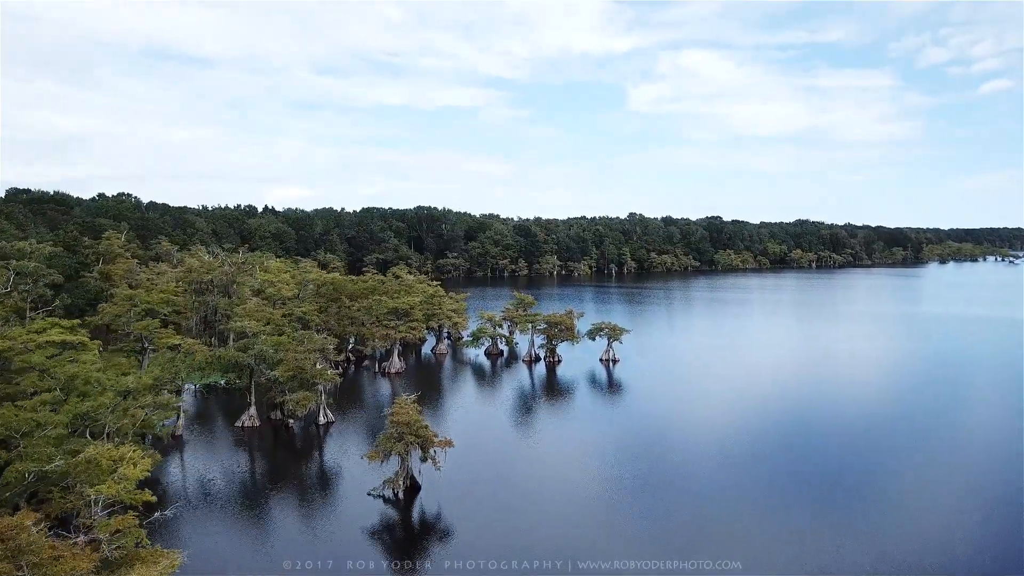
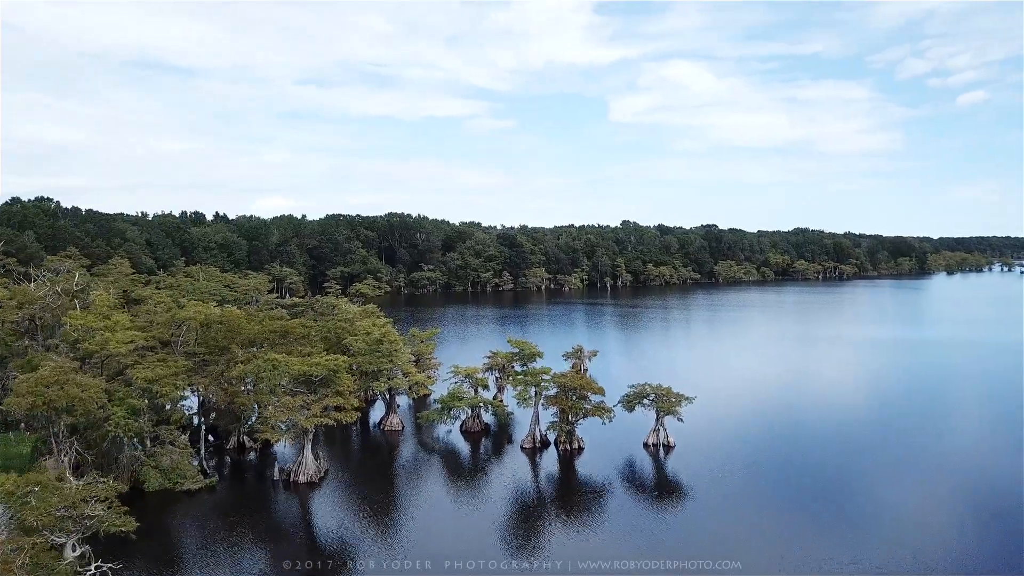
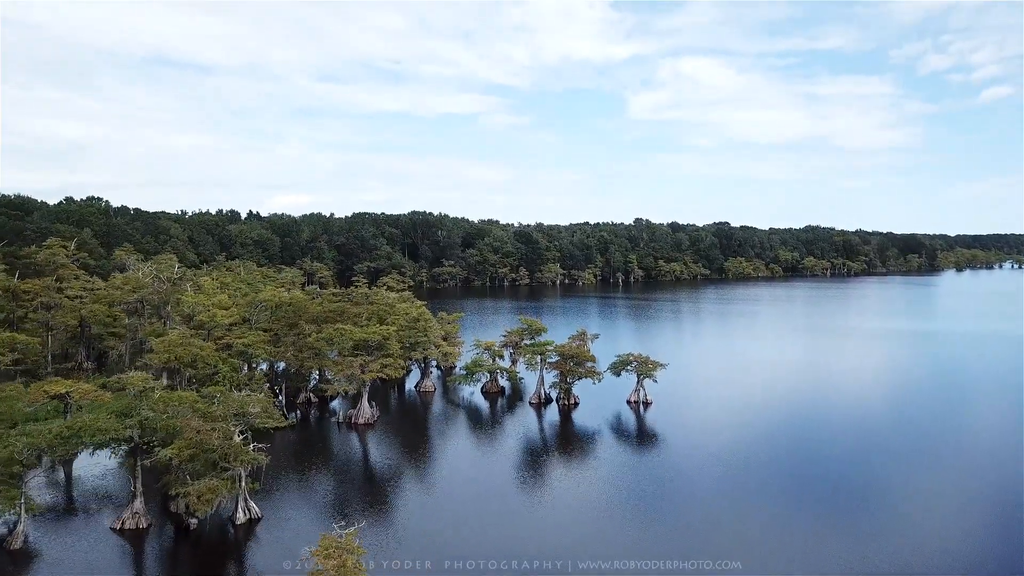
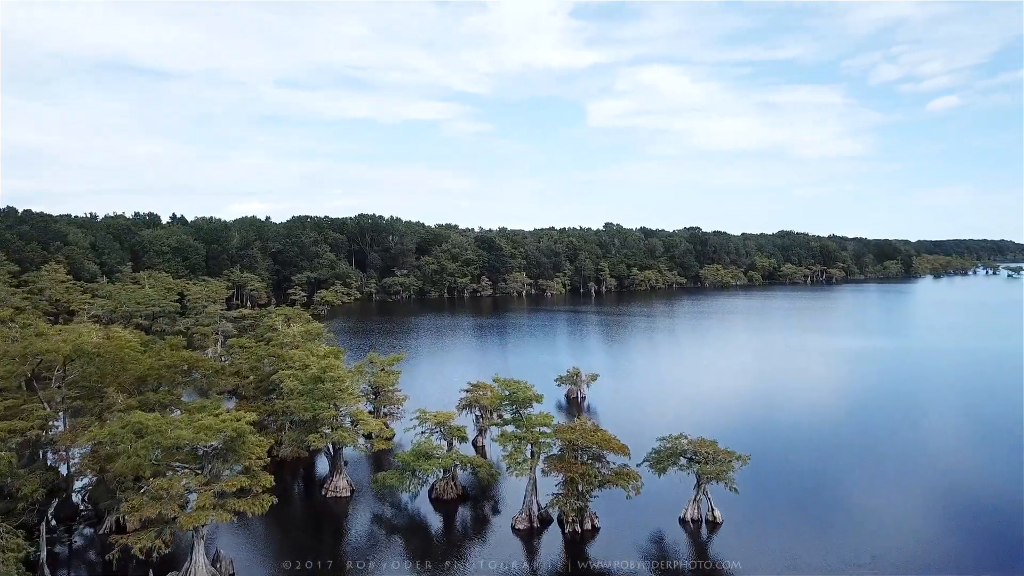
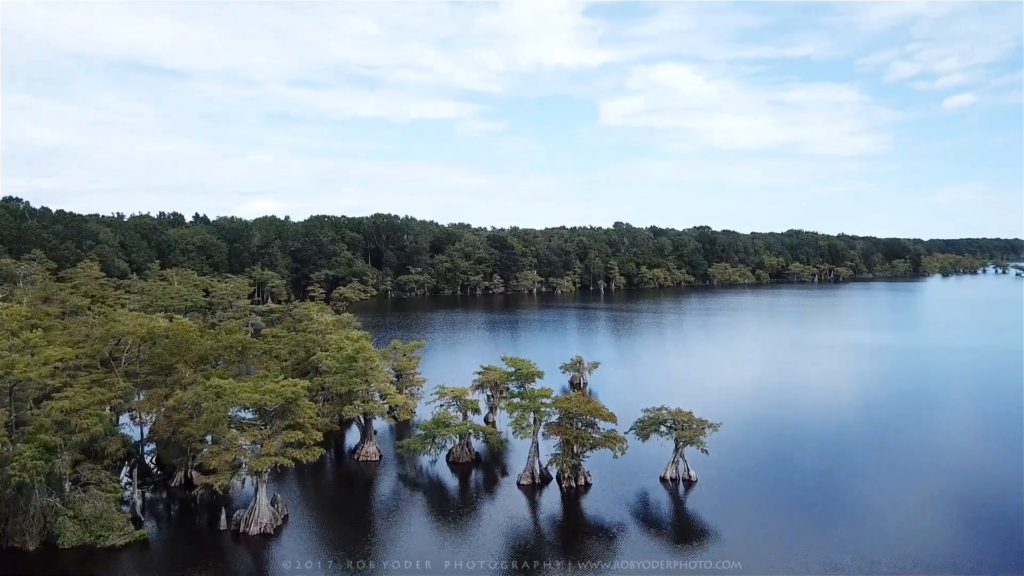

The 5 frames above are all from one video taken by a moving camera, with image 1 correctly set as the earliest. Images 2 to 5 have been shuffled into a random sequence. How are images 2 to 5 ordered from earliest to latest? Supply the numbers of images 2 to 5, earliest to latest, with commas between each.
3, 2, 5, 4
